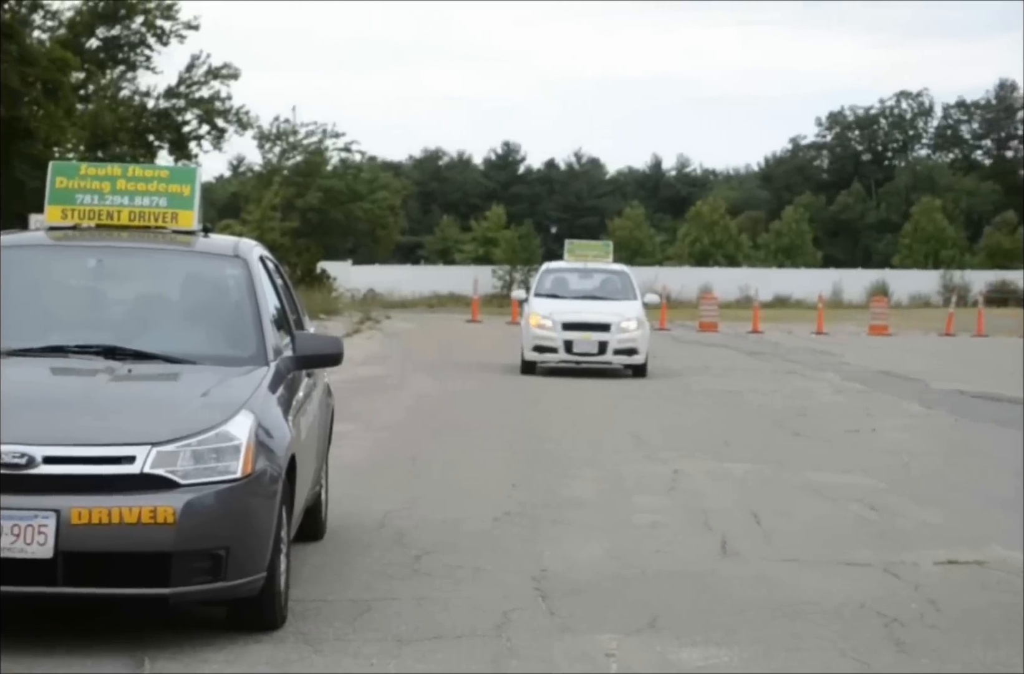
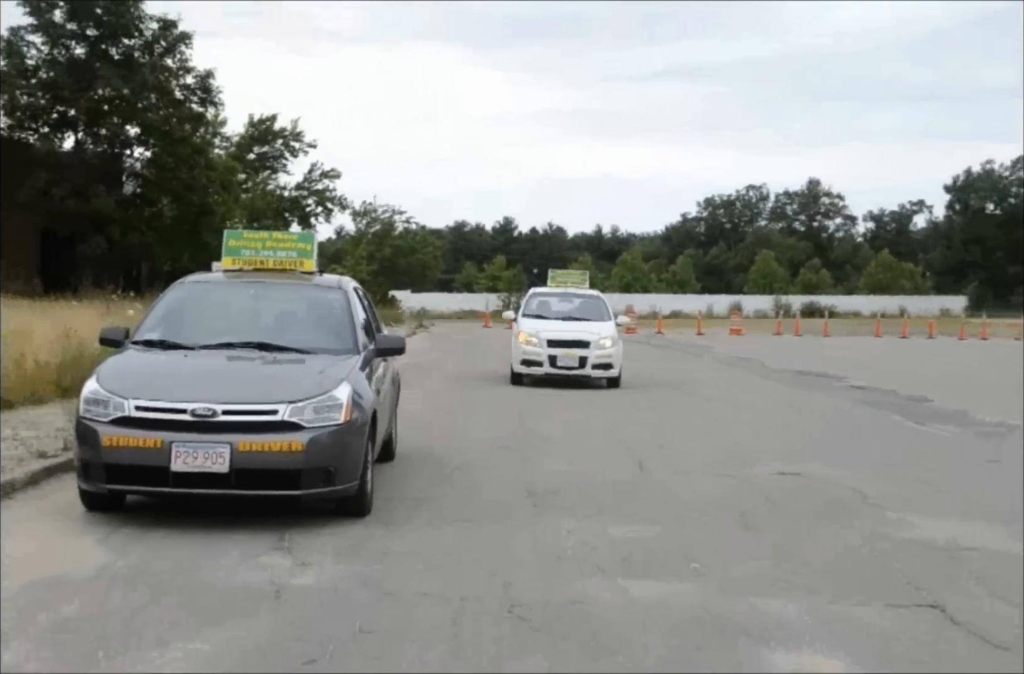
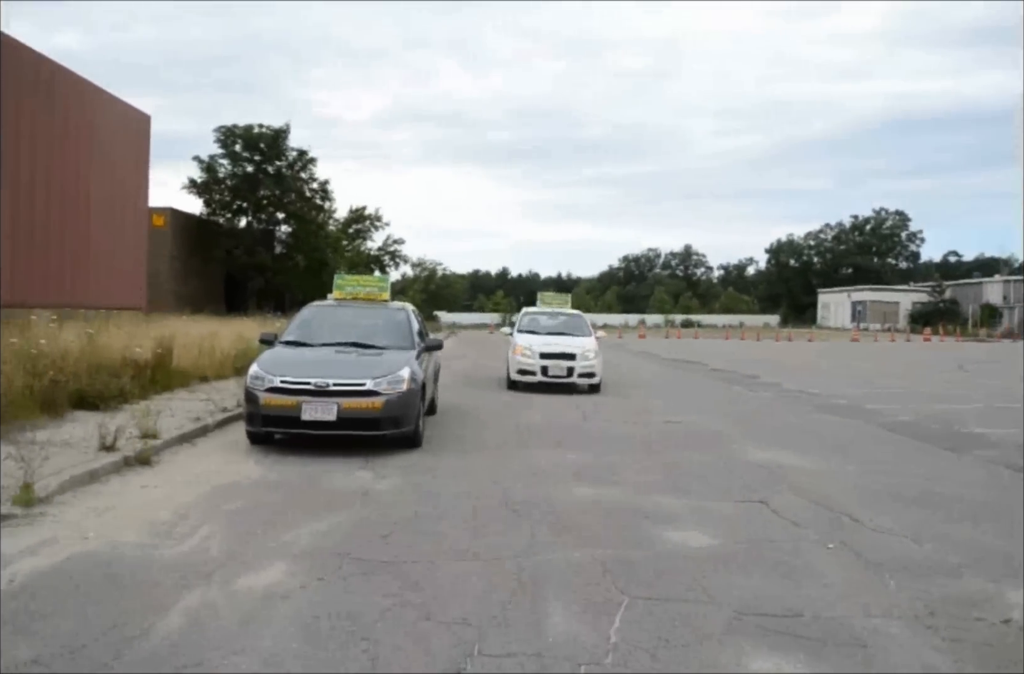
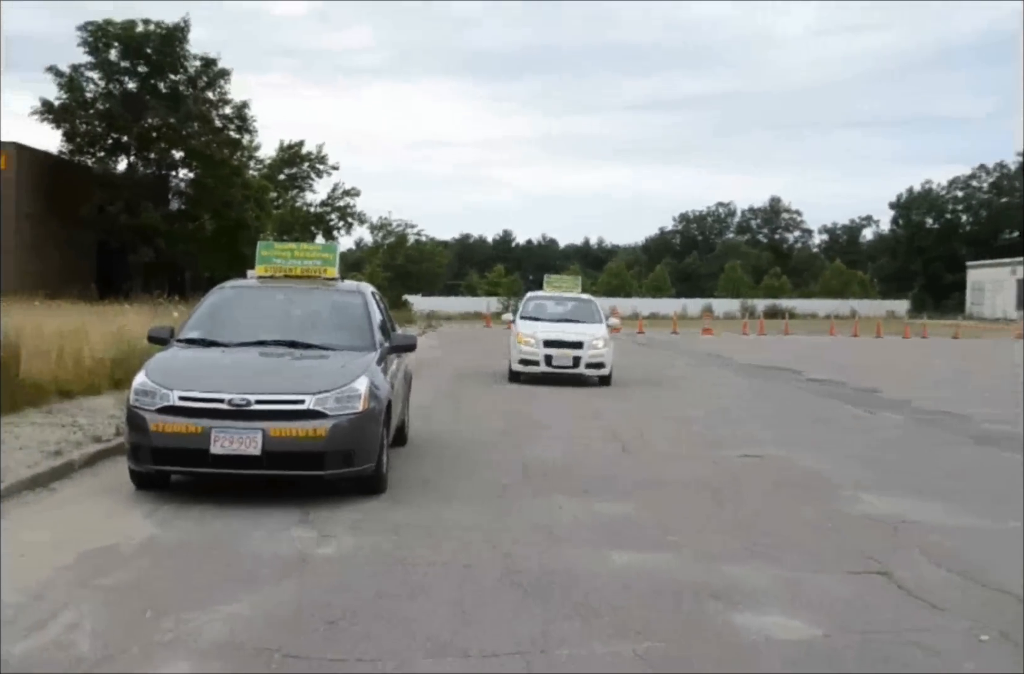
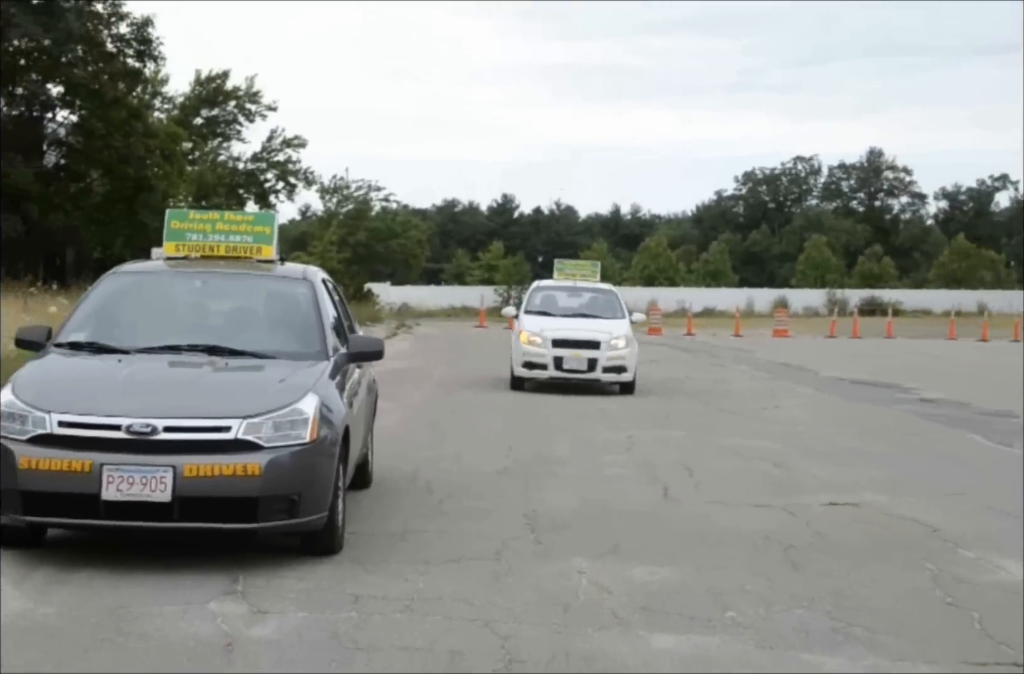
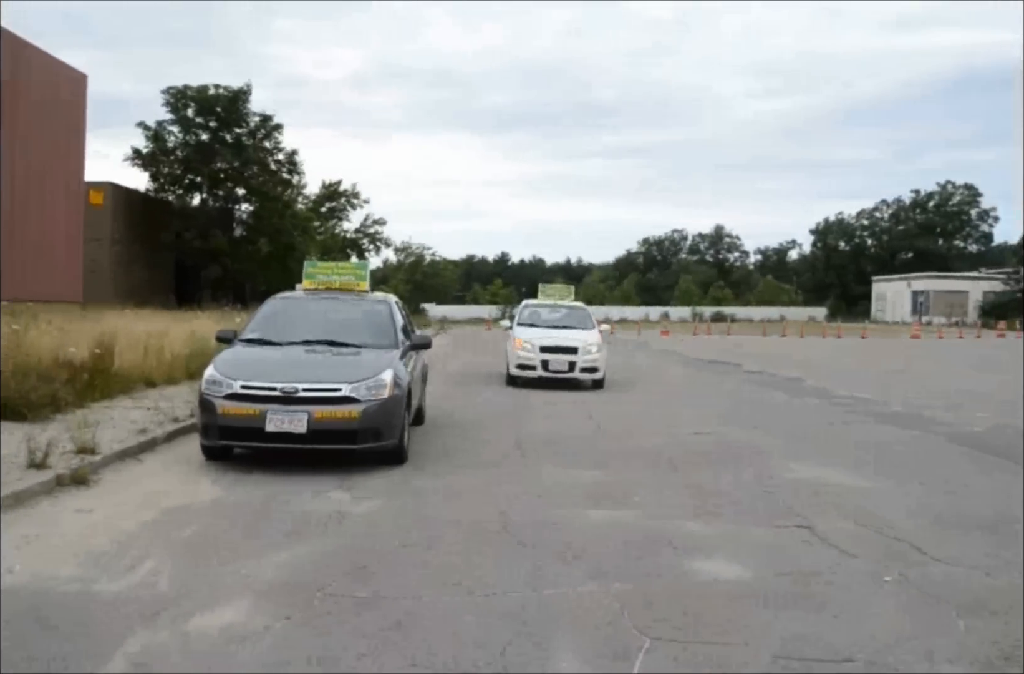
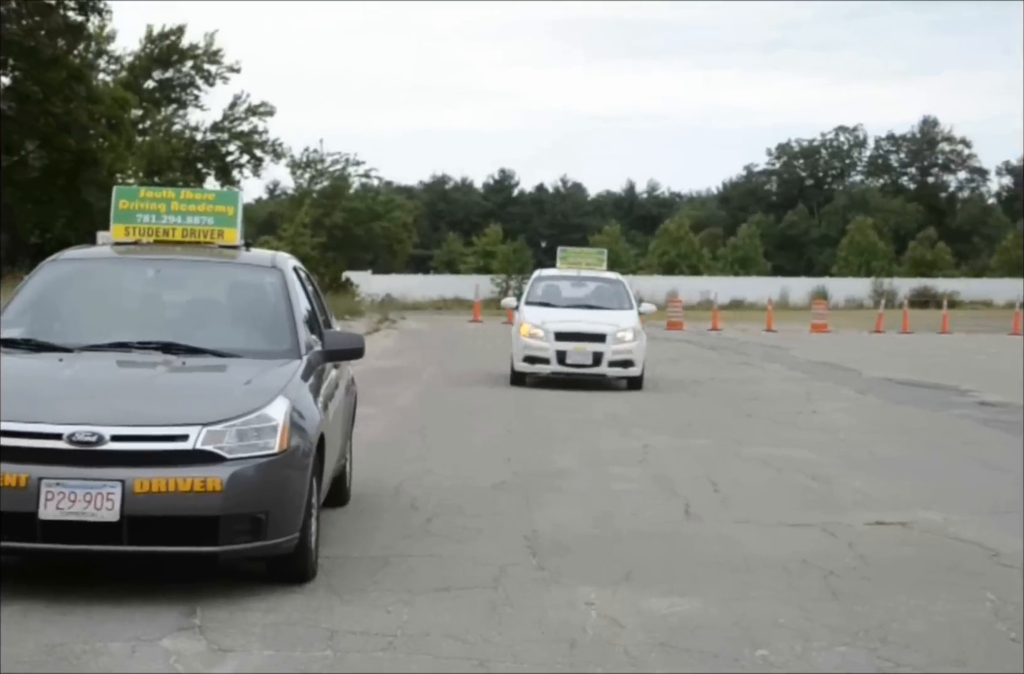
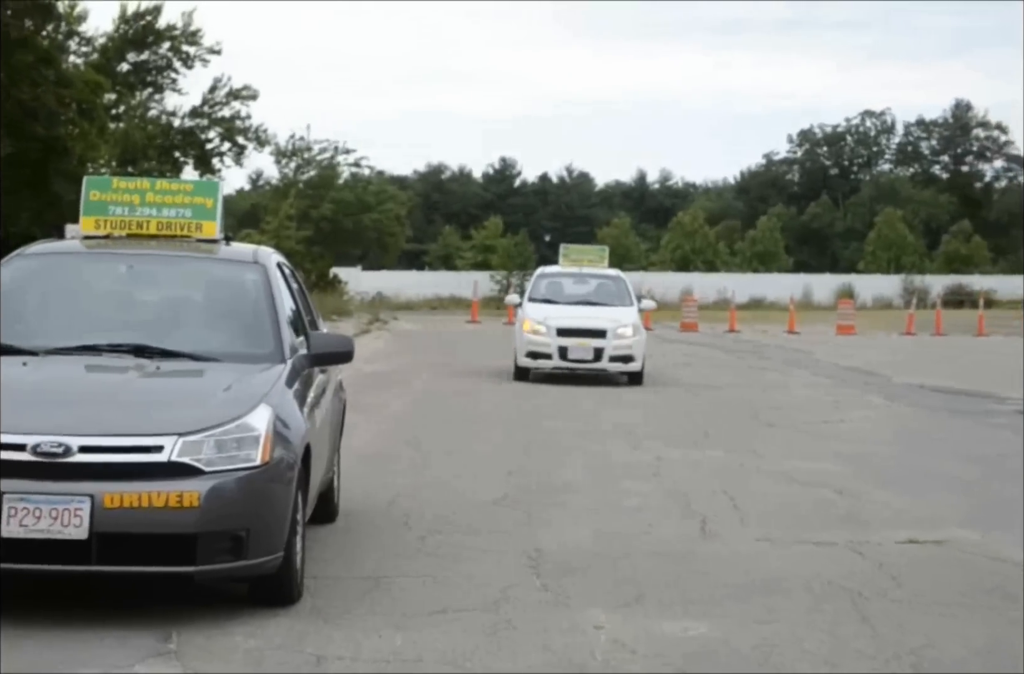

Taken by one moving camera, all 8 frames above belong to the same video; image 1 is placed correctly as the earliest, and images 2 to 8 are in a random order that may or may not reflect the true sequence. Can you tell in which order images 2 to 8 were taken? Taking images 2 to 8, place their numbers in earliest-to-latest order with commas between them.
8, 7, 5, 2, 4, 6, 3
